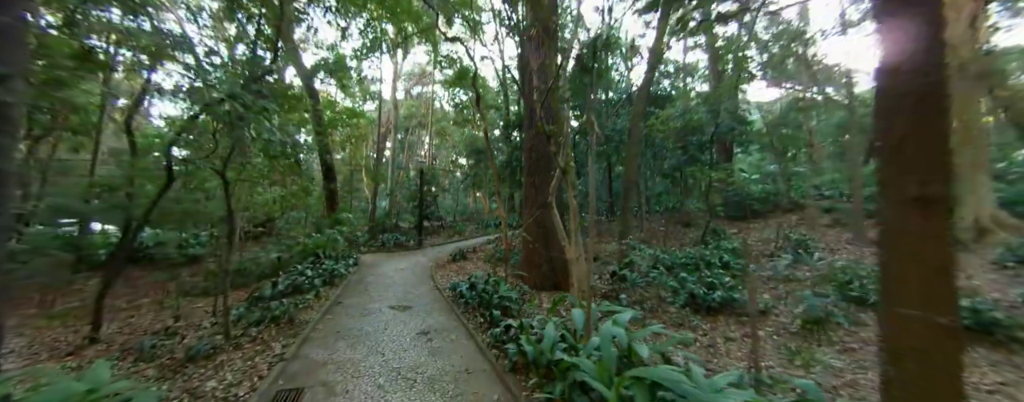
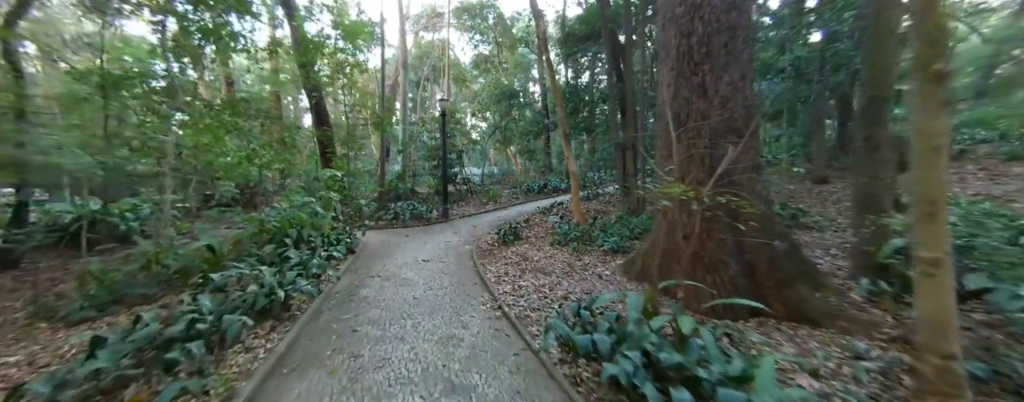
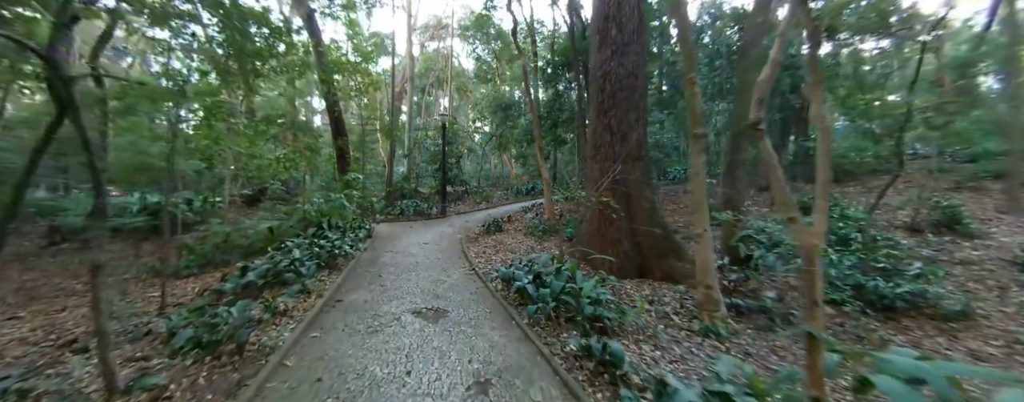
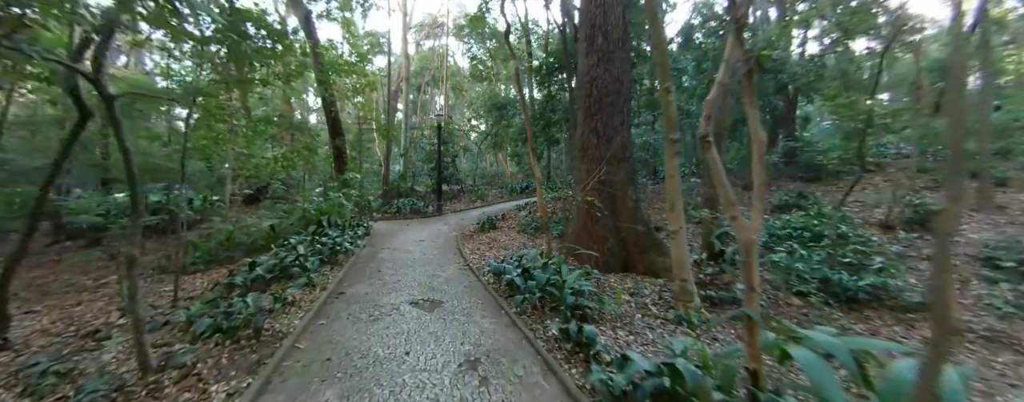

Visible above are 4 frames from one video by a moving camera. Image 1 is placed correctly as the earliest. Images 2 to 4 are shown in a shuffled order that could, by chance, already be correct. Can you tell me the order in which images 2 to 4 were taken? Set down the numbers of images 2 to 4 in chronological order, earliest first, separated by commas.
4, 3, 2
